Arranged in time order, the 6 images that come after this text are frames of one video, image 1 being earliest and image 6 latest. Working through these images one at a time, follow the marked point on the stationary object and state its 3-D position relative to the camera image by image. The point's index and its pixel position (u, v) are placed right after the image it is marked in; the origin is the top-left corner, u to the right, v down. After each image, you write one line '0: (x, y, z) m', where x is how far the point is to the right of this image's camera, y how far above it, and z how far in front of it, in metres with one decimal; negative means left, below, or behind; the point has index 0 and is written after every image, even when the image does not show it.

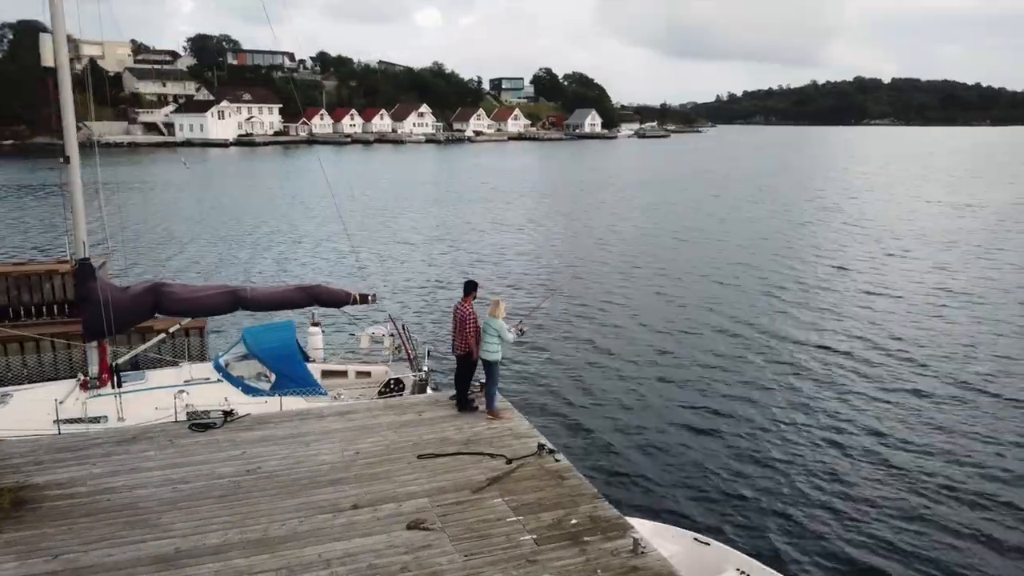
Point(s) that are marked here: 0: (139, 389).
0: (-5.4, -1.5, +11.7) m
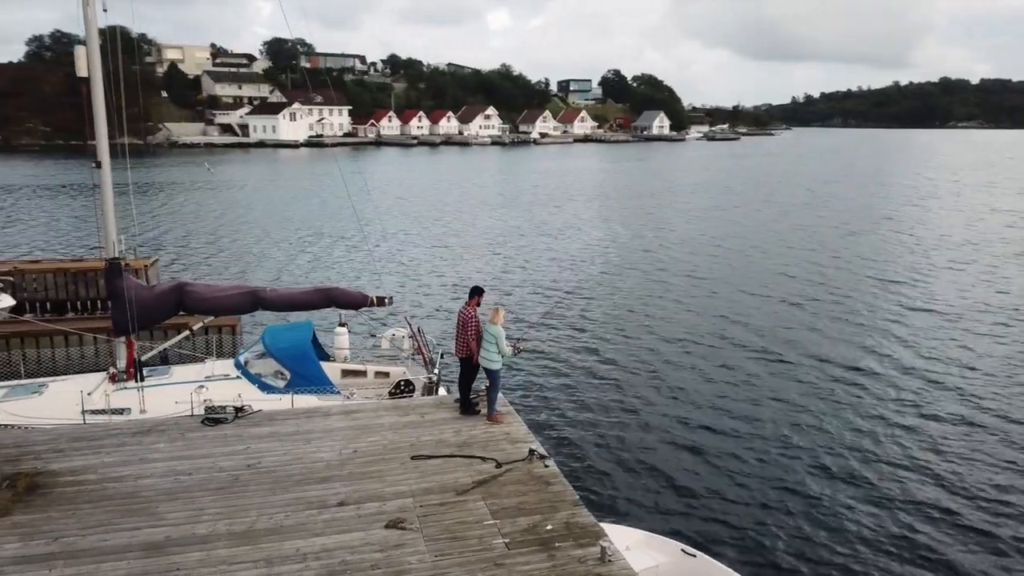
0: (-5.3, -1.5, +12.3) m
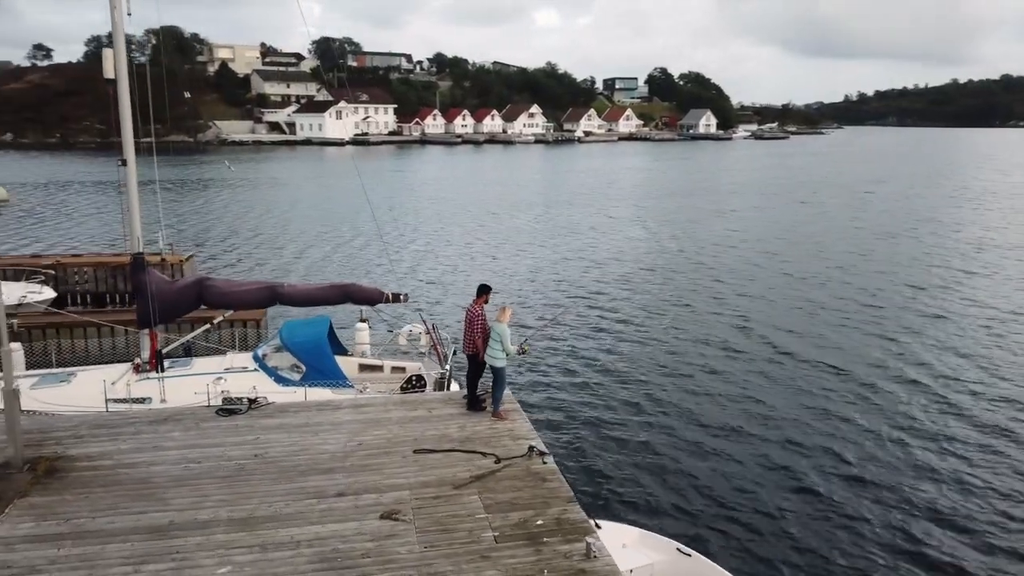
0: (-5.2, -1.4, +12.7) m
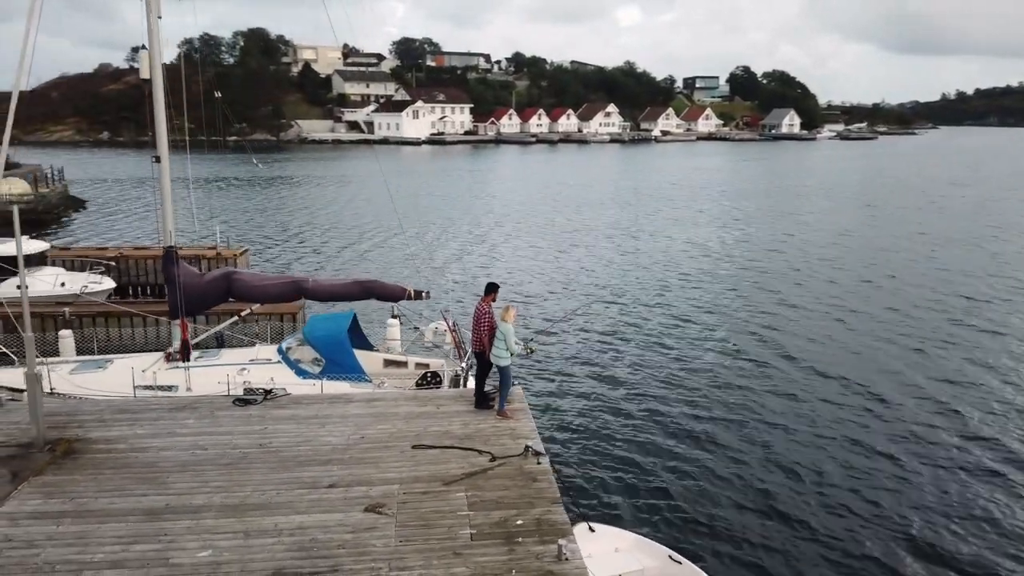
0: (-4.9, -1.2, +13.2) m
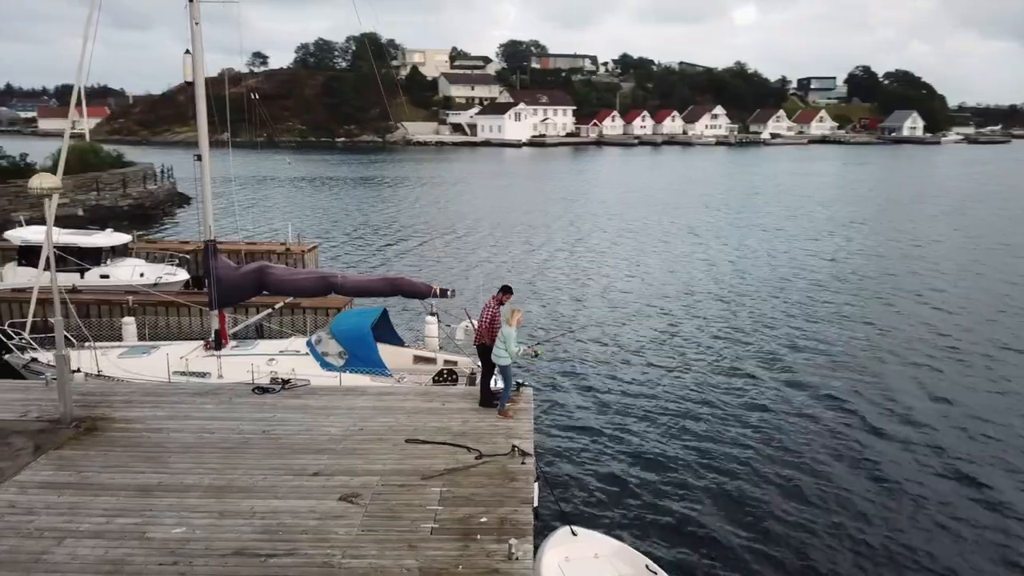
0: (-4.6, -1.1, +13.8) m
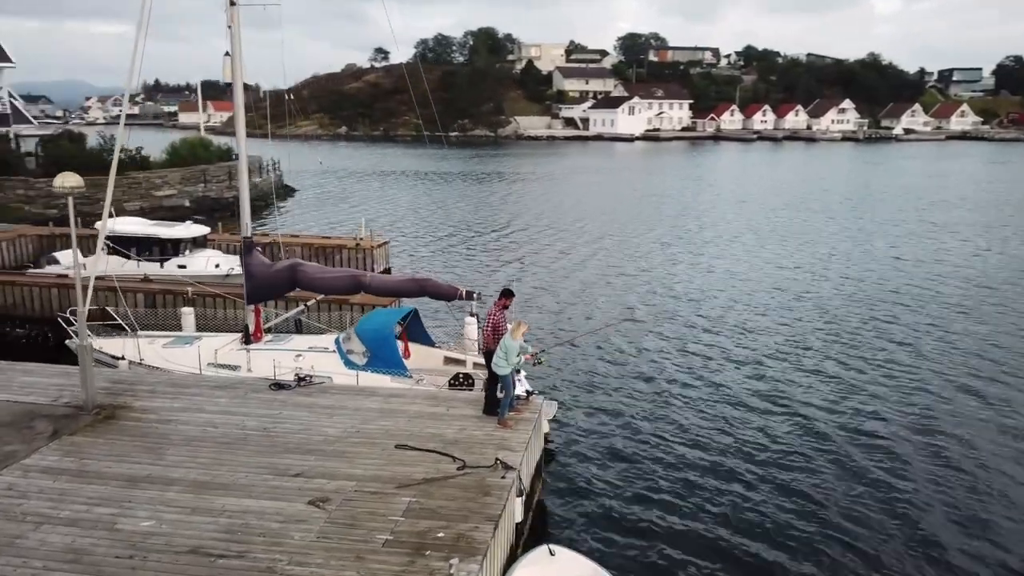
0: (-4.2, -1.1, +14.2) m
